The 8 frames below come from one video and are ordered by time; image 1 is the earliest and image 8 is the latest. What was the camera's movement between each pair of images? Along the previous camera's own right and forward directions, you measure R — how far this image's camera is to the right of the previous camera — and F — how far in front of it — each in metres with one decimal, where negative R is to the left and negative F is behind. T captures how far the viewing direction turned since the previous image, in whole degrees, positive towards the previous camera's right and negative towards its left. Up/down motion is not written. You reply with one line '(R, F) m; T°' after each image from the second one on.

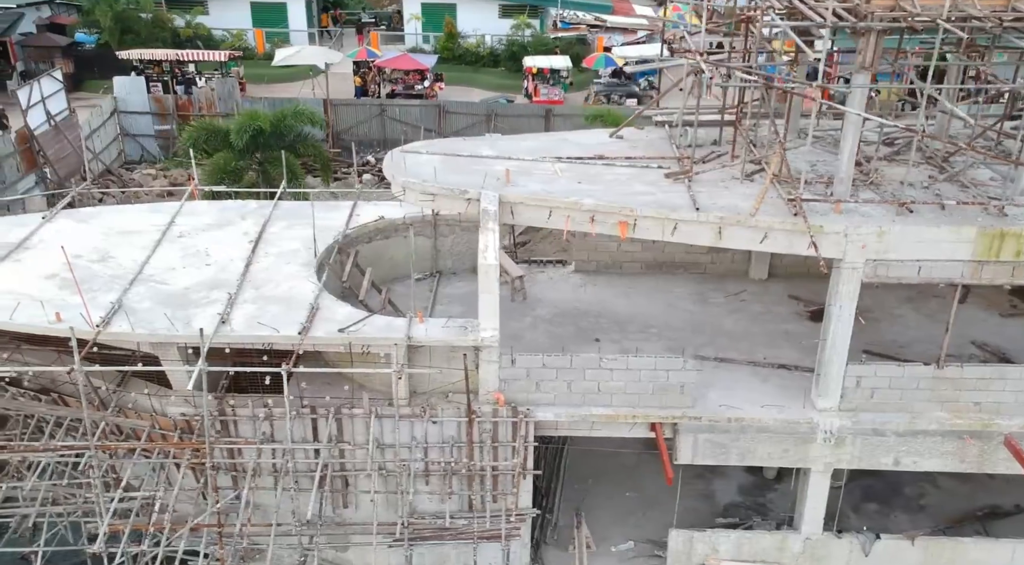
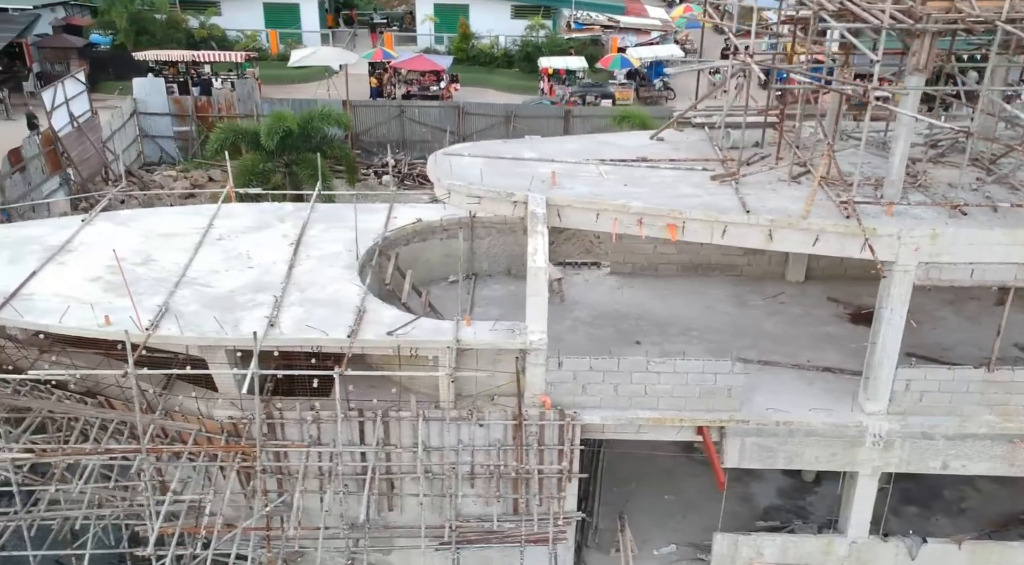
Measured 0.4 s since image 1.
(-0.7, 0.0) m; 0°
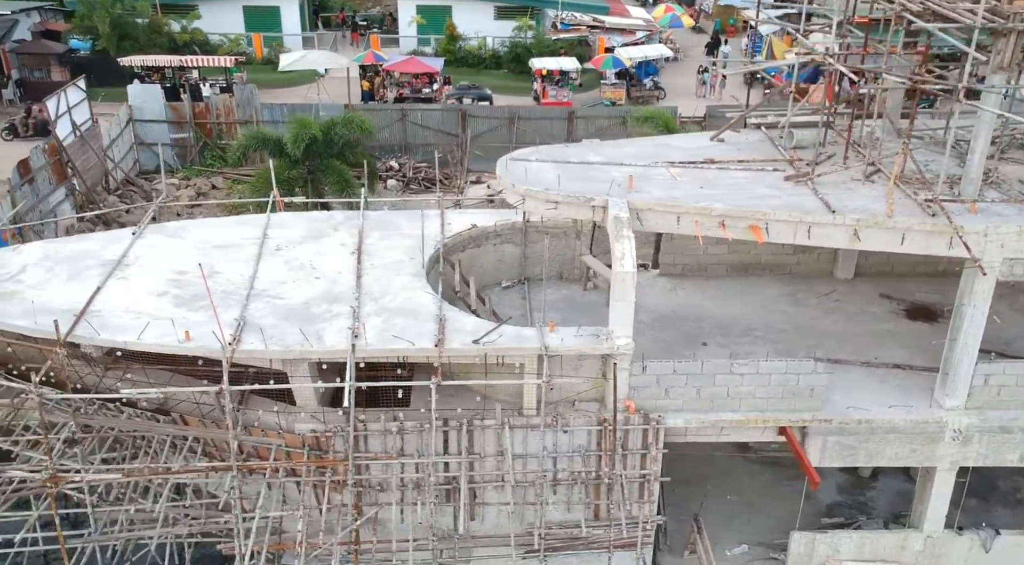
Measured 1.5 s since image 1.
(-1.8, +0.1) m; +3°
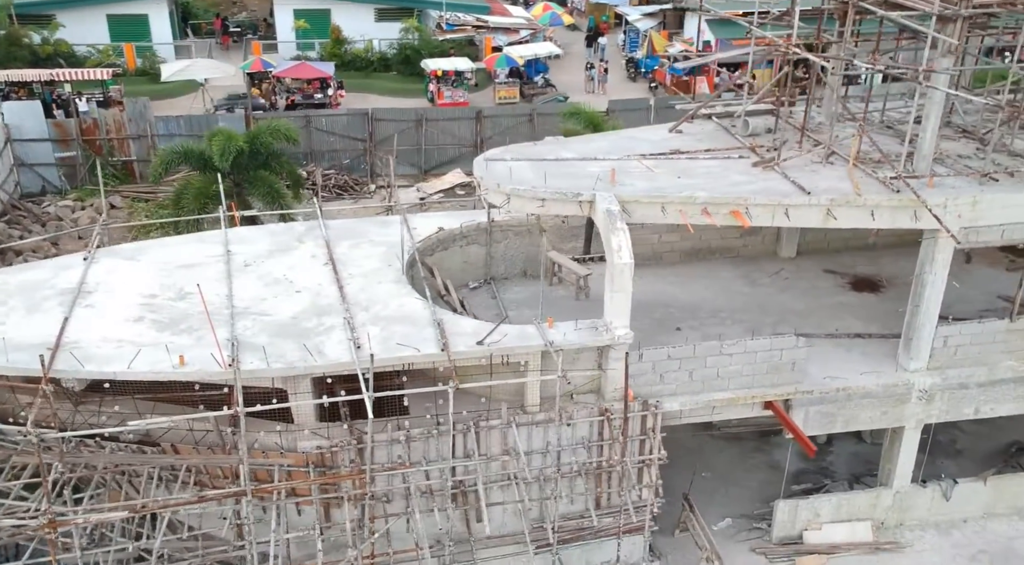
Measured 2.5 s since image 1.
(-1.8, +0.1) m; +8°
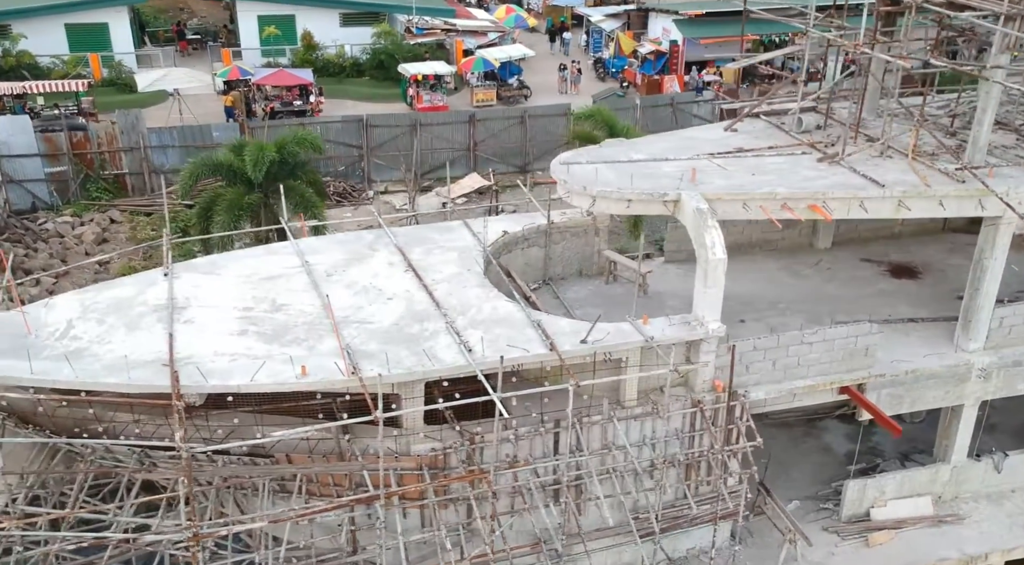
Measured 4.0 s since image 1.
(-2.4, -0.3) m; +4°
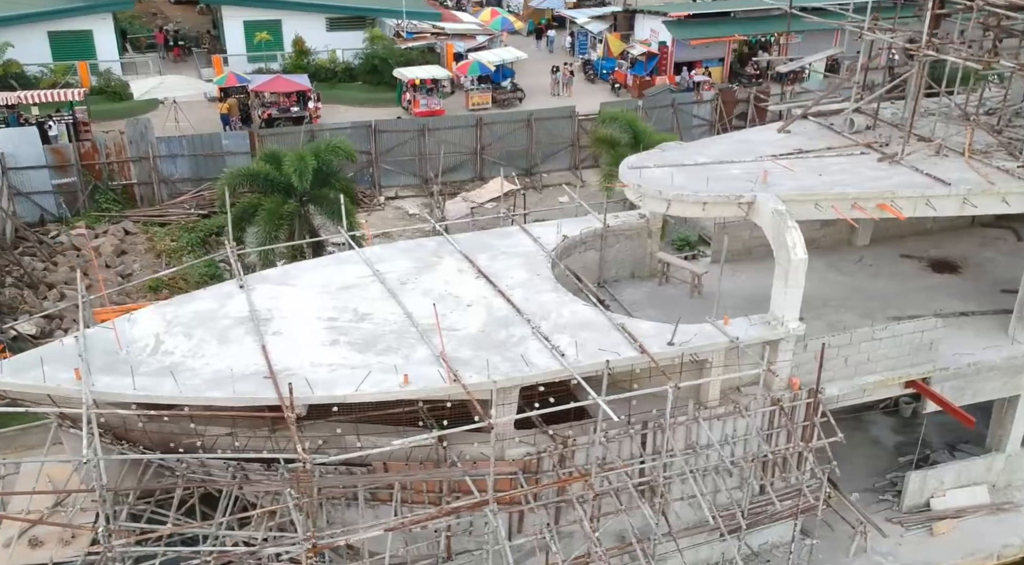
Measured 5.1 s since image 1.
(-1.8, -0.1) m; +2°
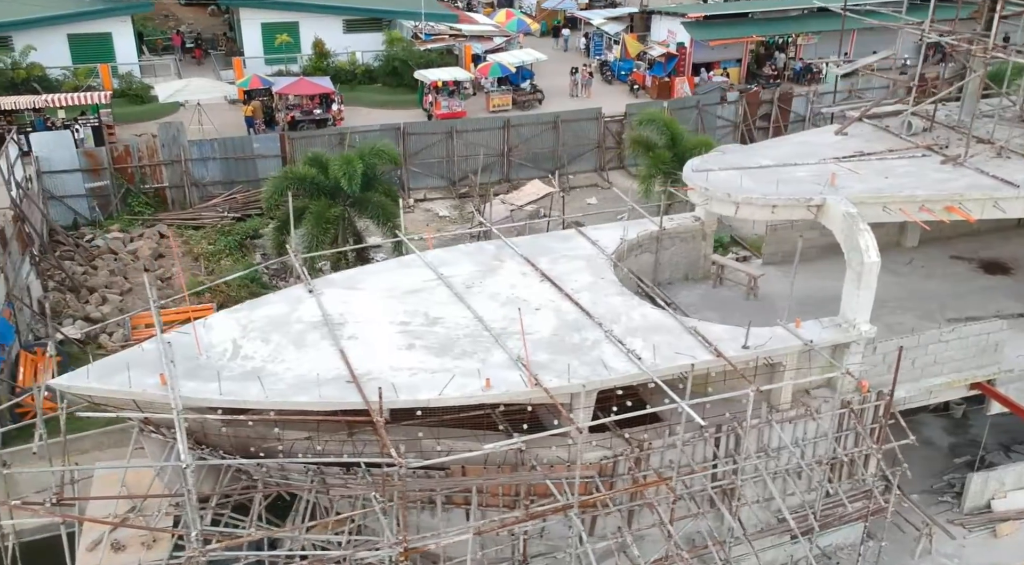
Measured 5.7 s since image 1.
(-1.1, 0.0) m; 0°
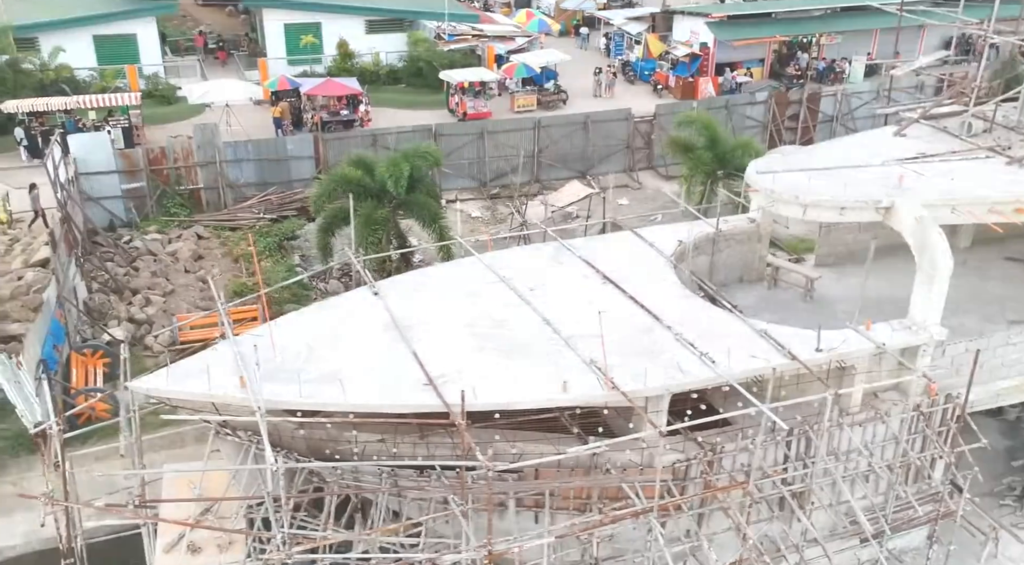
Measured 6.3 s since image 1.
(-1.0, 0.0) m; 0°
